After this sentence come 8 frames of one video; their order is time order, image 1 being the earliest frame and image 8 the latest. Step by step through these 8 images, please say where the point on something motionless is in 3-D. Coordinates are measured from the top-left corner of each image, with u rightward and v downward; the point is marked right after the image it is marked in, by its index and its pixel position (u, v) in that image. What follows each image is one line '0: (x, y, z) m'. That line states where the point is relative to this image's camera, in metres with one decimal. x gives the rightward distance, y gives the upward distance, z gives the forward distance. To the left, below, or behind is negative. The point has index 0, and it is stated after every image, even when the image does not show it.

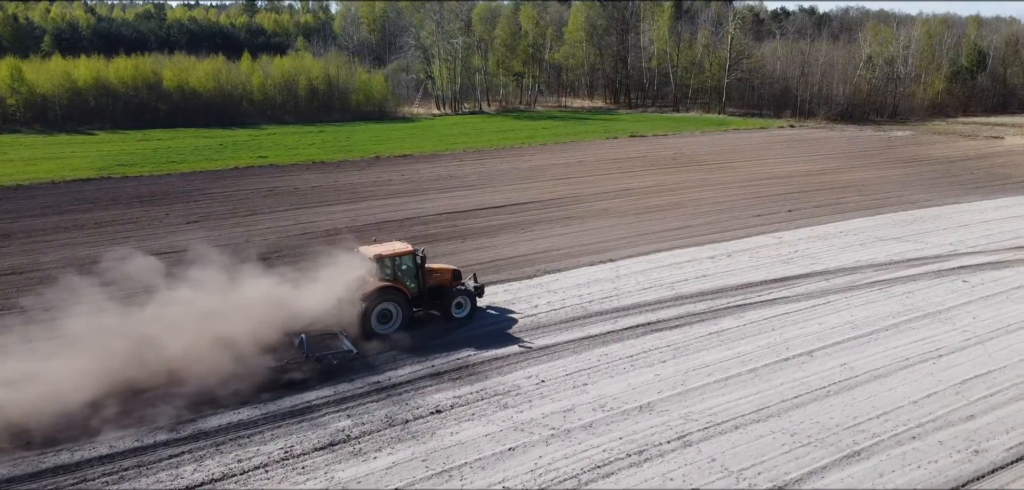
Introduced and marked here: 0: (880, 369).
0: (+5.5, -1.9, +12.0) m
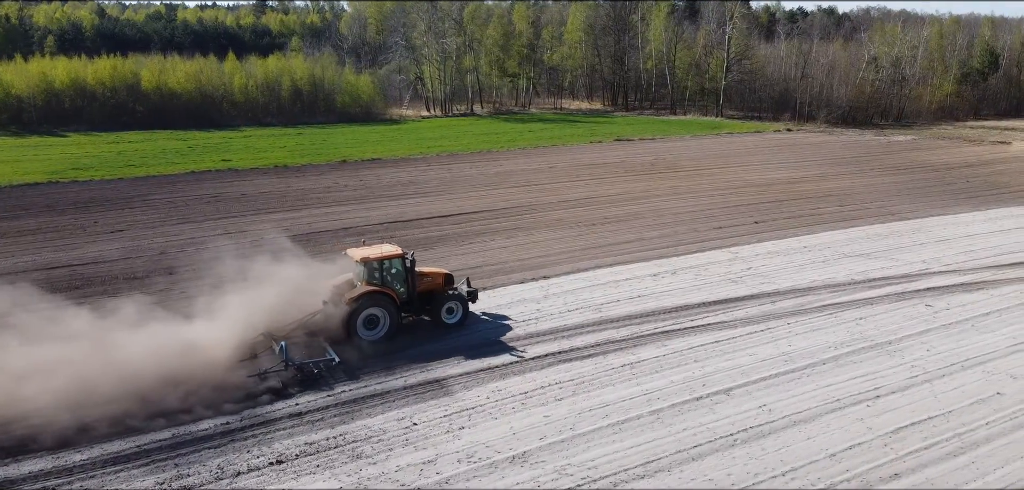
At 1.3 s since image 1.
0: (+3.8, -2.2, +10.5) m
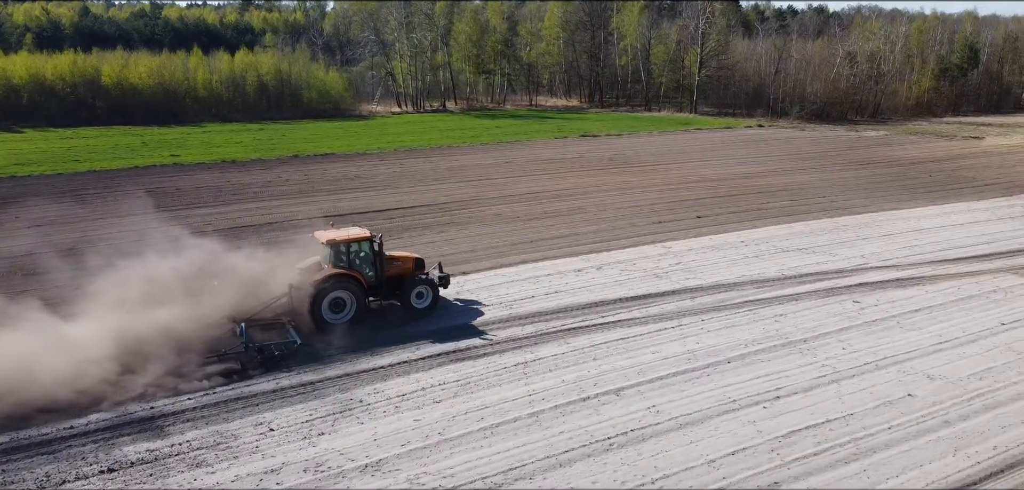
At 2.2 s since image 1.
0: (+2.2, -2.1, +9.8) m
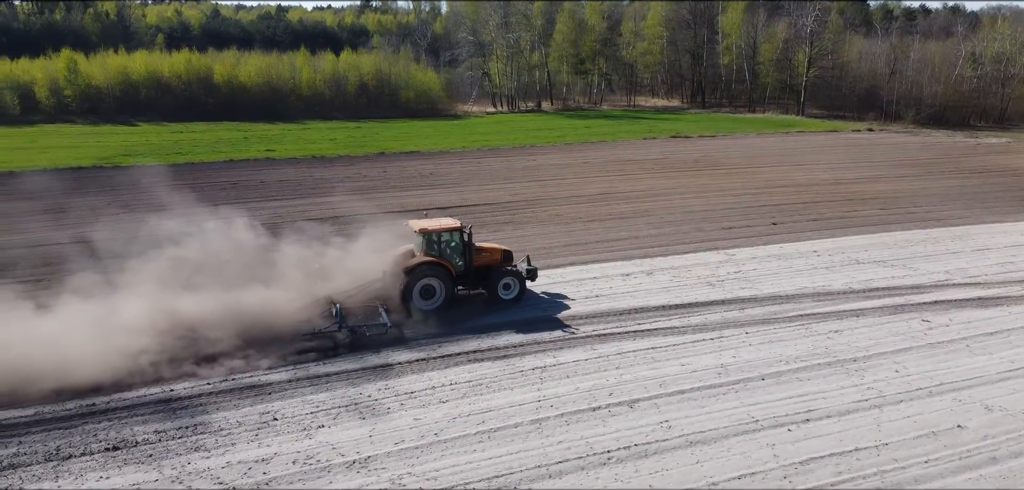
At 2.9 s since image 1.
0: (+2.2, -2.1, +9.1) m
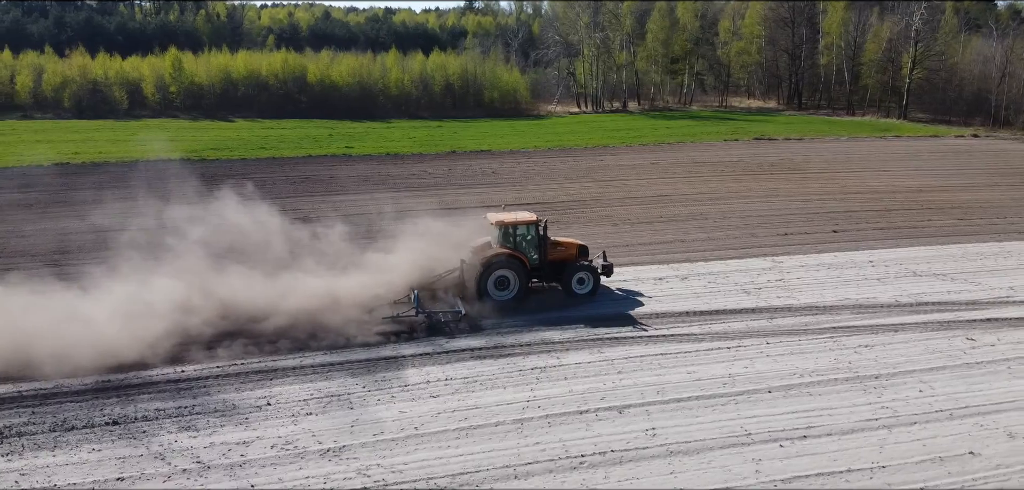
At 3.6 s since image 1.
0: (+2.0, -2.2, +8.8) m
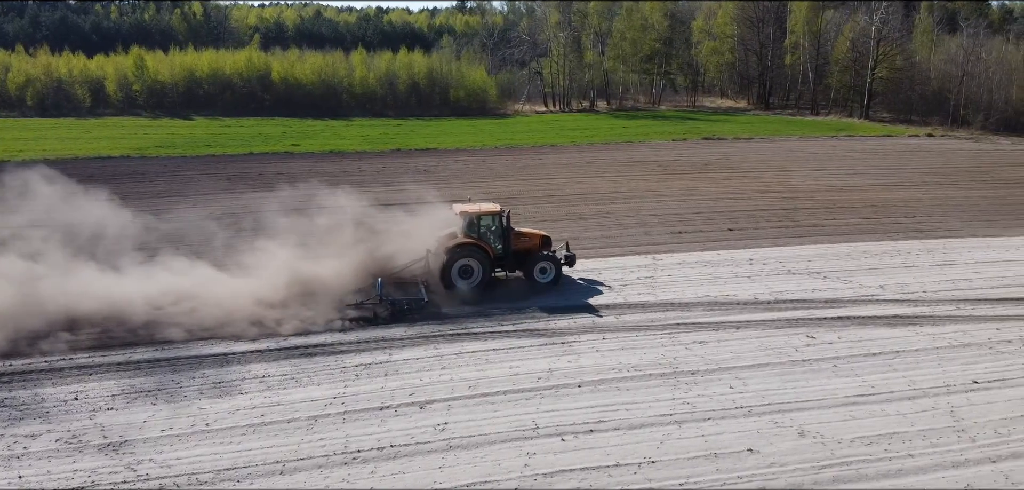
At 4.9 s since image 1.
0: (-0.4, -2.1, +8.8) m
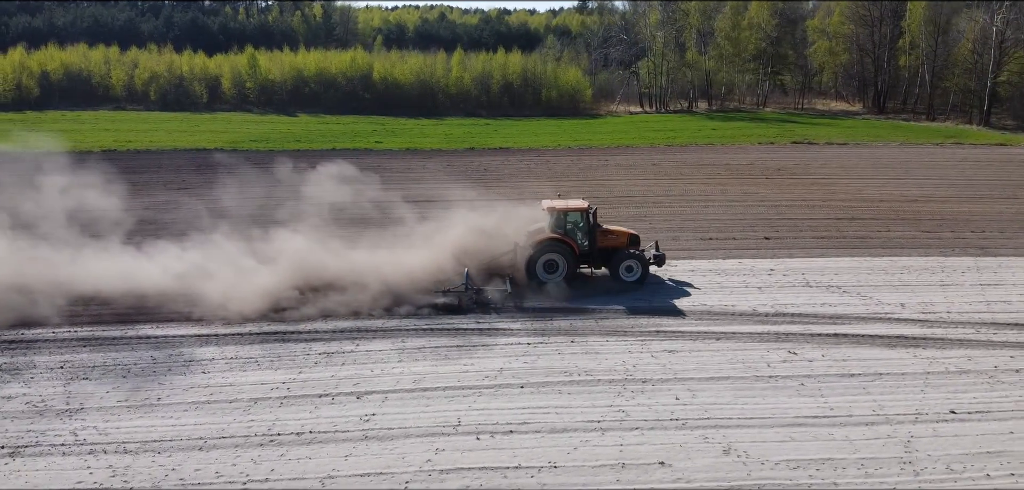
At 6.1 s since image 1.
0: (-1.3, -2.1, +9.0) m
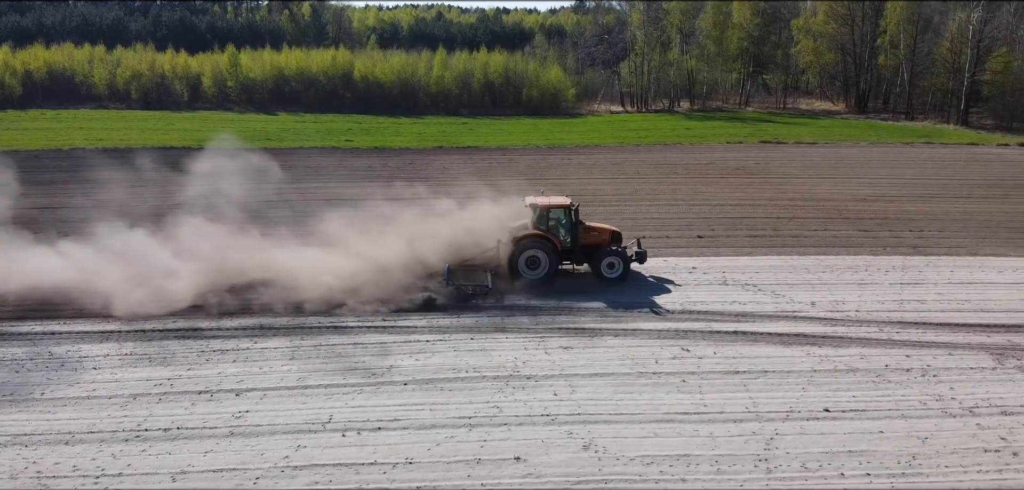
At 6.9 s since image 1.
0: (-2.8, -2.0, +9.0) m
